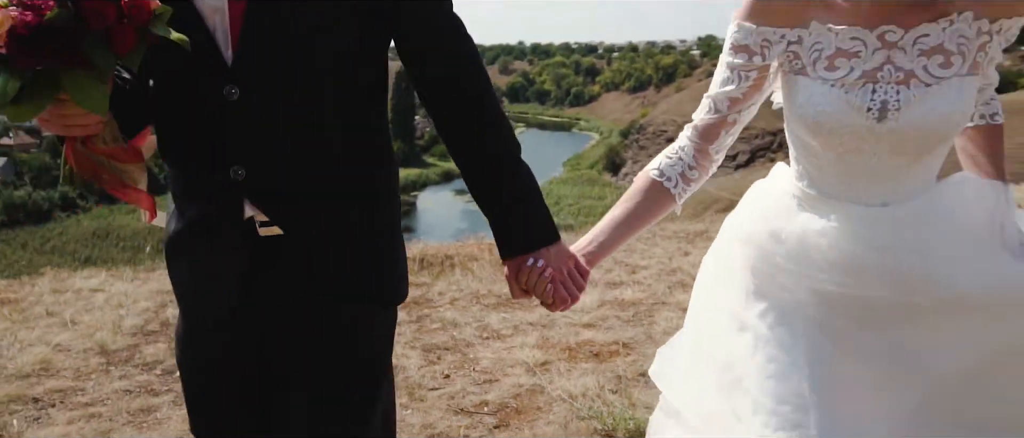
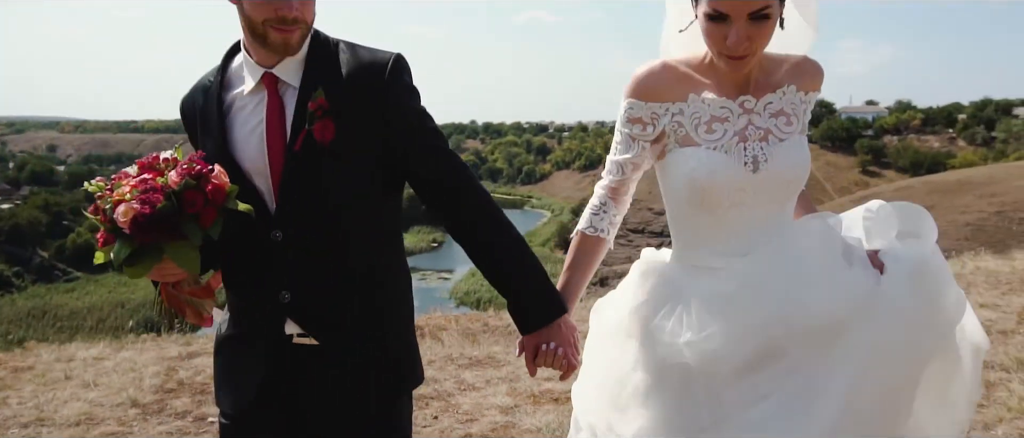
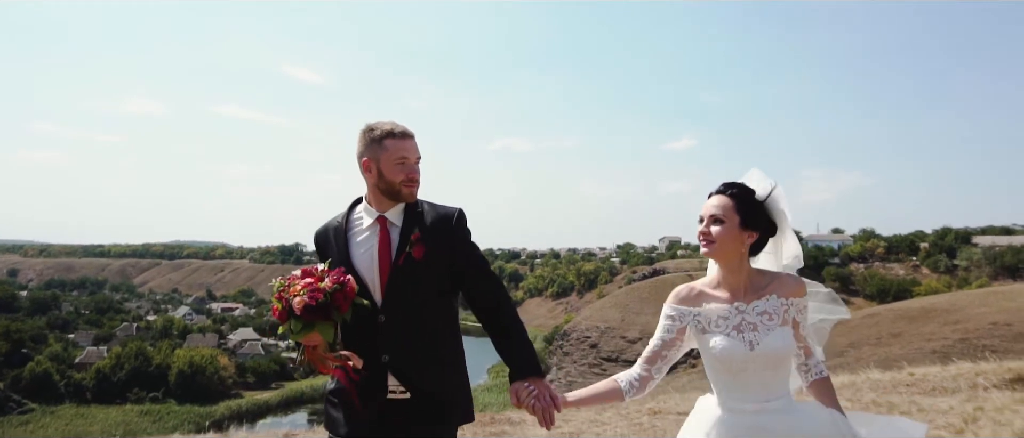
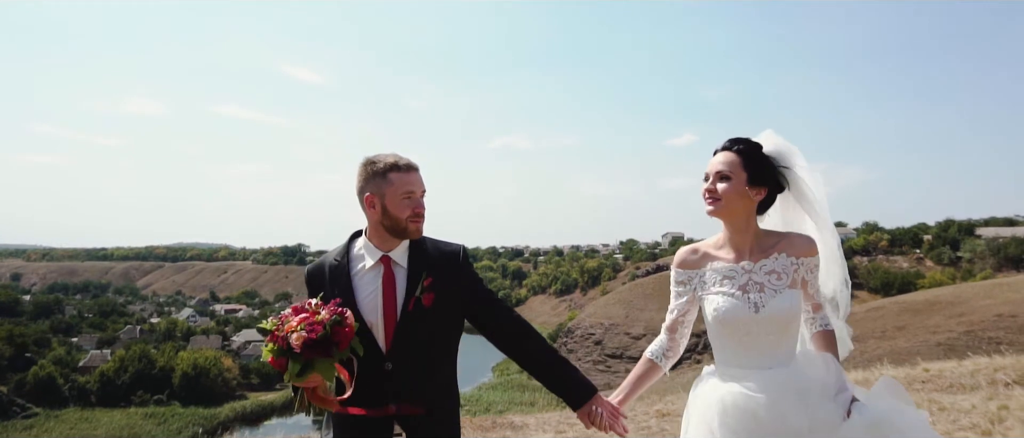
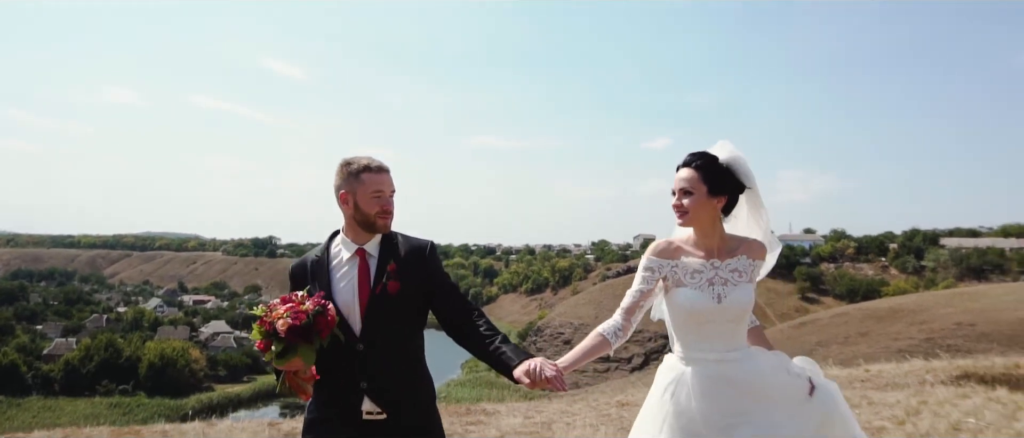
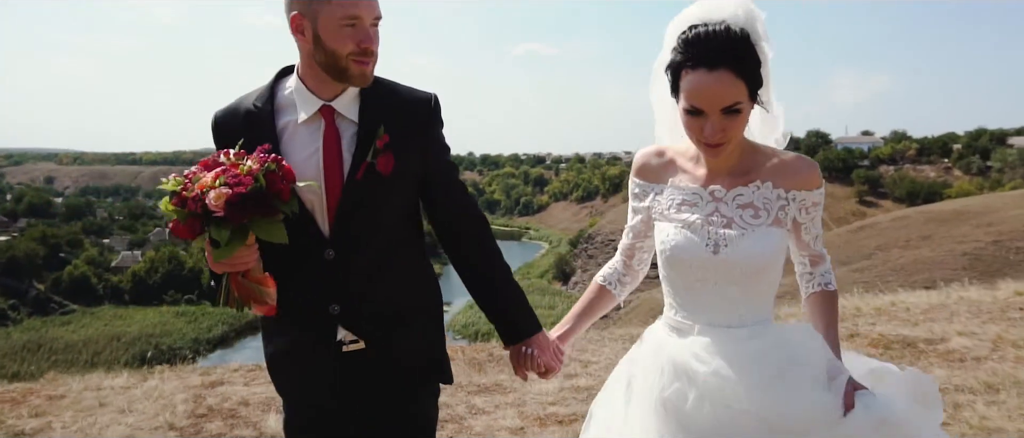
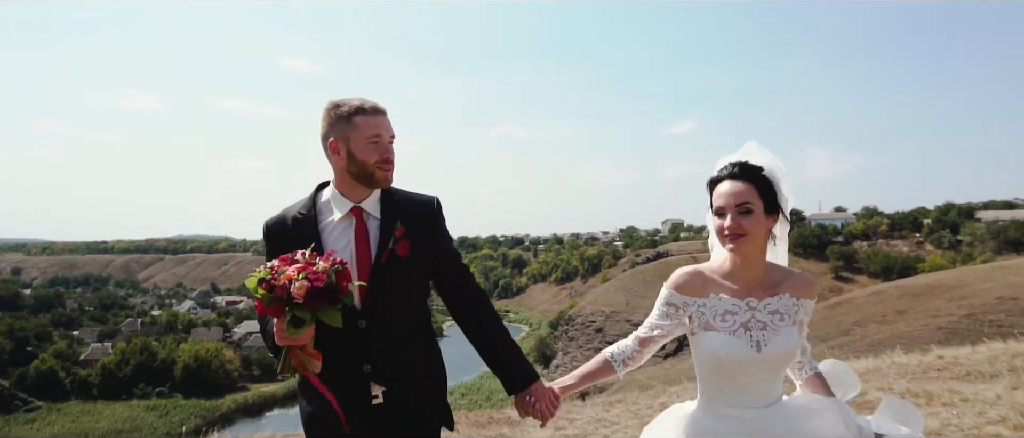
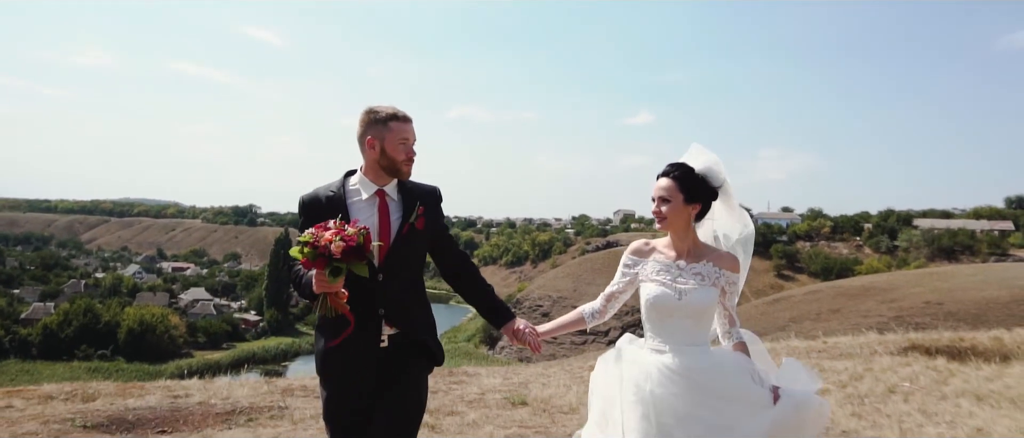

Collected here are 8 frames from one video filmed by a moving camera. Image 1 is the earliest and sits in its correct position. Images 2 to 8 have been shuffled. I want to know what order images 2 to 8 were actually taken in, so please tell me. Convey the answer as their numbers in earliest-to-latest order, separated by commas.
2, 6, 7, 4, 3, 5, 8
